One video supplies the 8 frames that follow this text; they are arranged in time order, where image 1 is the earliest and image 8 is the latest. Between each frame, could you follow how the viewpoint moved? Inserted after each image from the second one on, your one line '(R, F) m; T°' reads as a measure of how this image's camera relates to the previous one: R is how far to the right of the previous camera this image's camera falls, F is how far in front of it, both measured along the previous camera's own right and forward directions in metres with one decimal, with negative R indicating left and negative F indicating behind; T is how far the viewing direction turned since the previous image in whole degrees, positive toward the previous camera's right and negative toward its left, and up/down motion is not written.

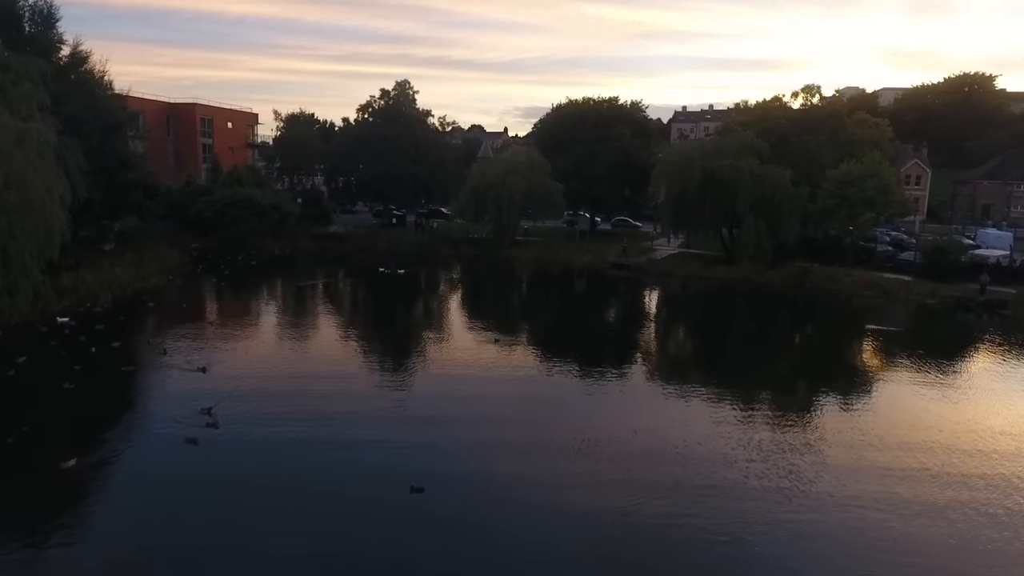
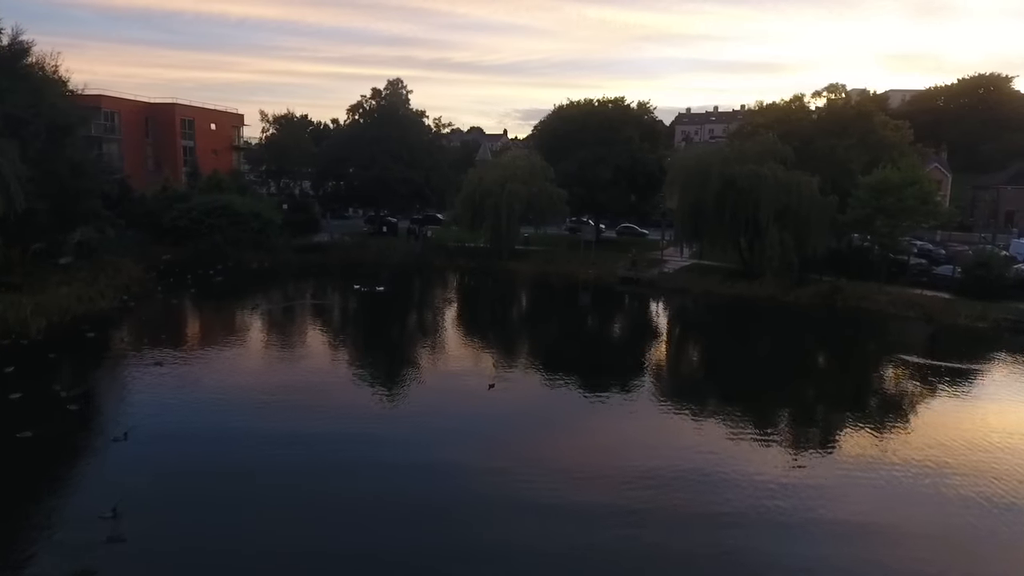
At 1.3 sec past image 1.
(0.0, +3.7) m; 0°
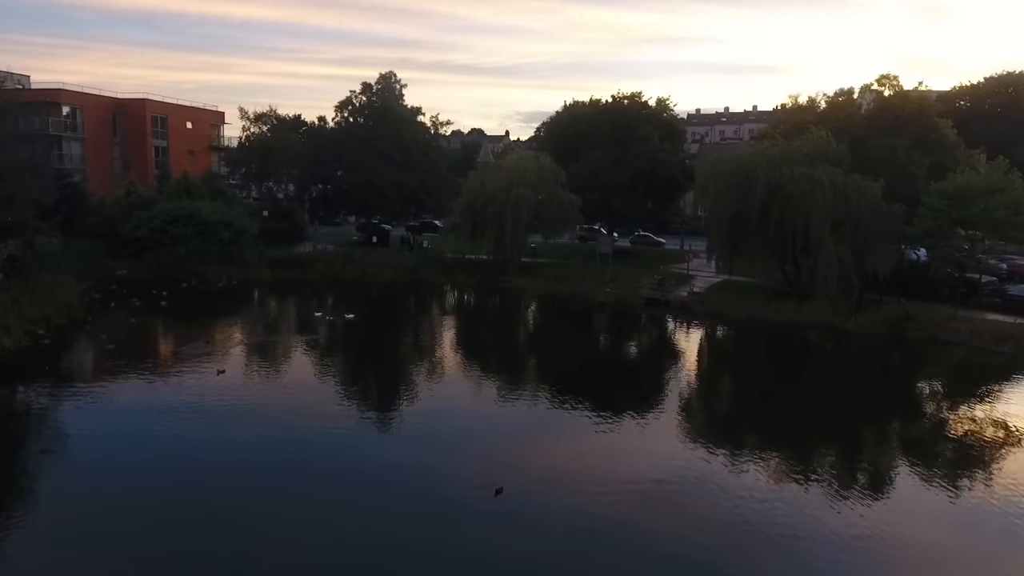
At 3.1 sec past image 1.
(-0.3, +5.6) m; 0°
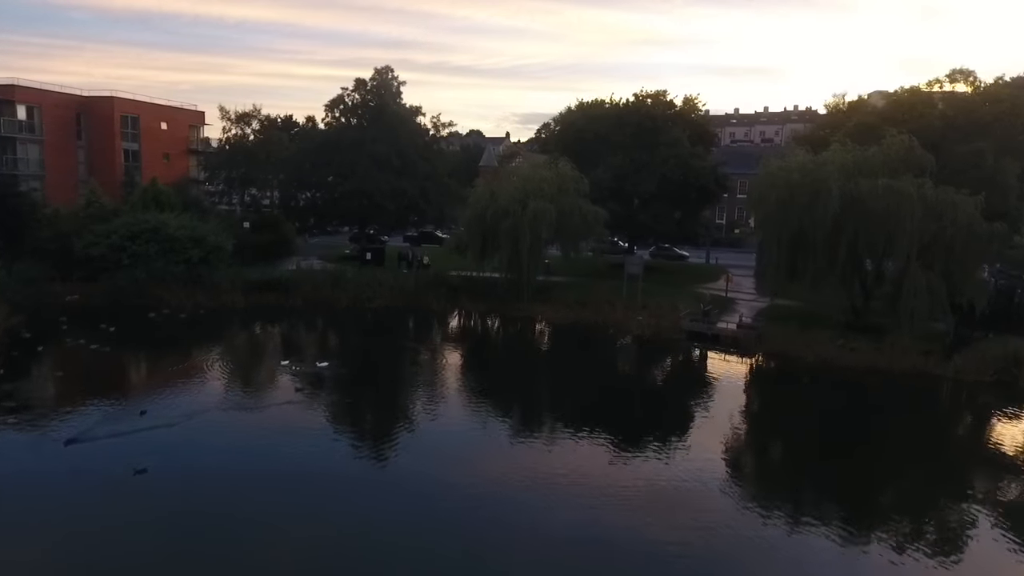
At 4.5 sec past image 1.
(-1.0, +5.4) m; 0°
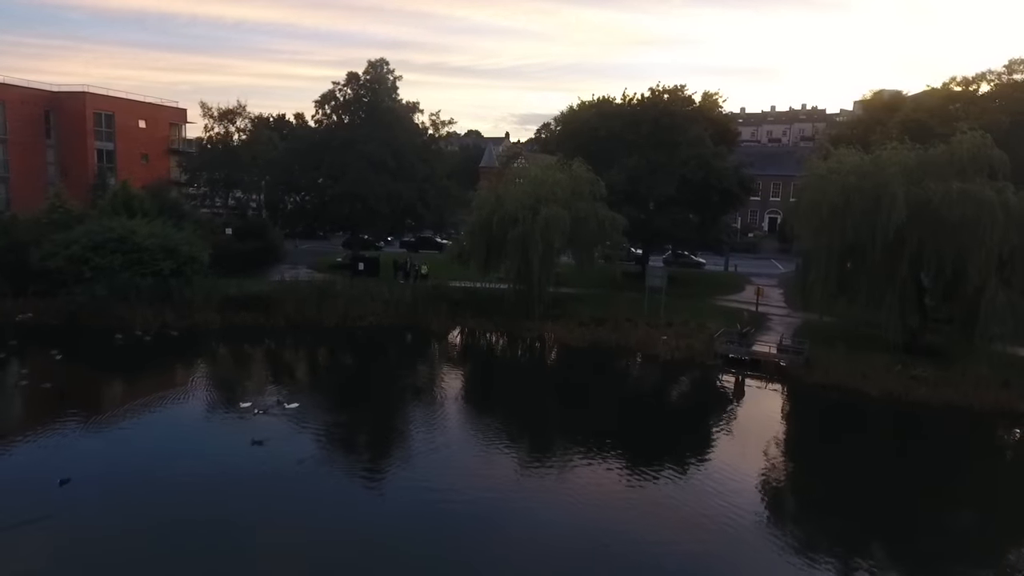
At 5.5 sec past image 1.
(-0.5, +3.6) m; 0°
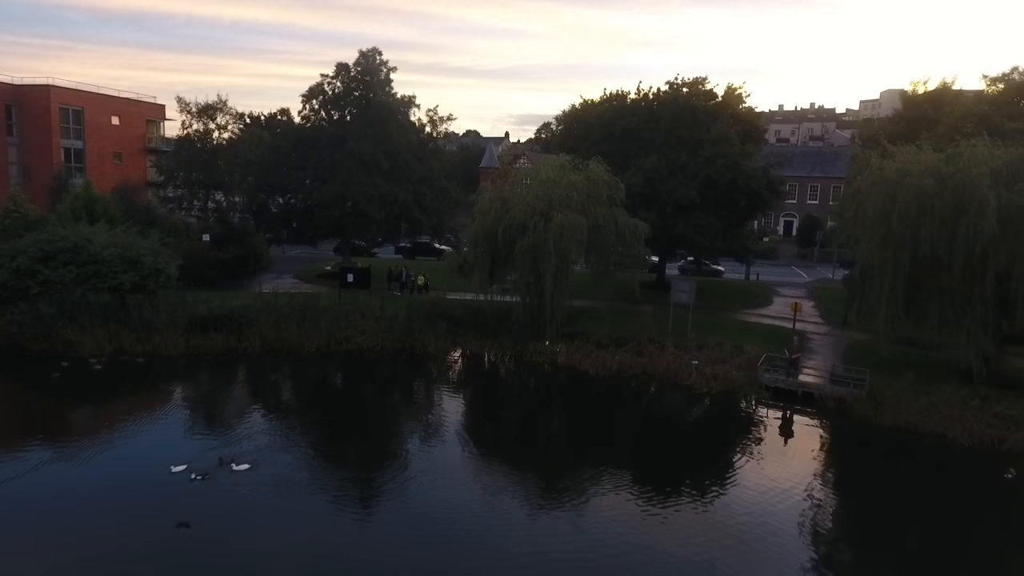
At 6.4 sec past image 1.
(-0.4, +3.7) m; 0°
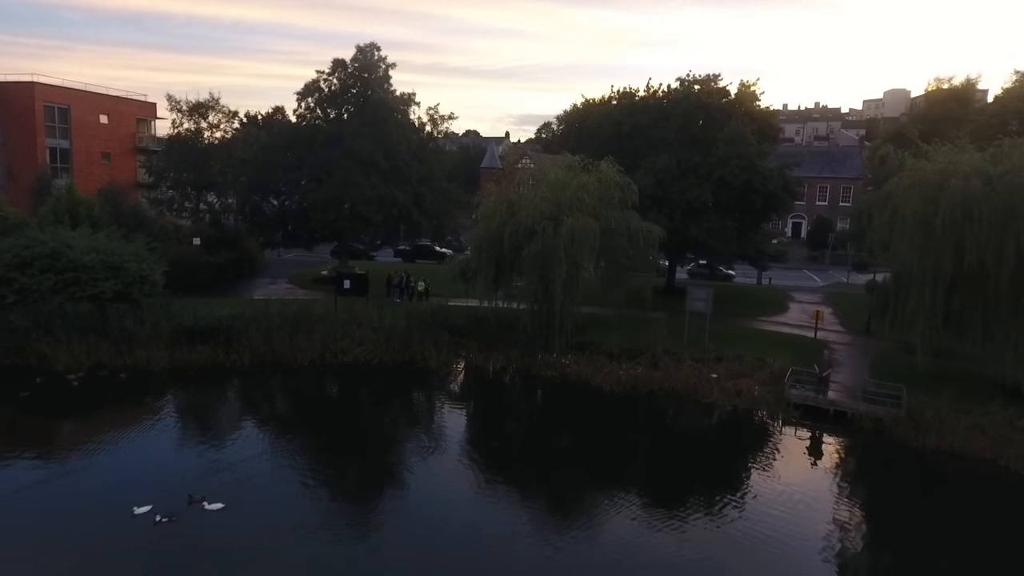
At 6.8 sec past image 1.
(-0.3, +1.6) m; 0°
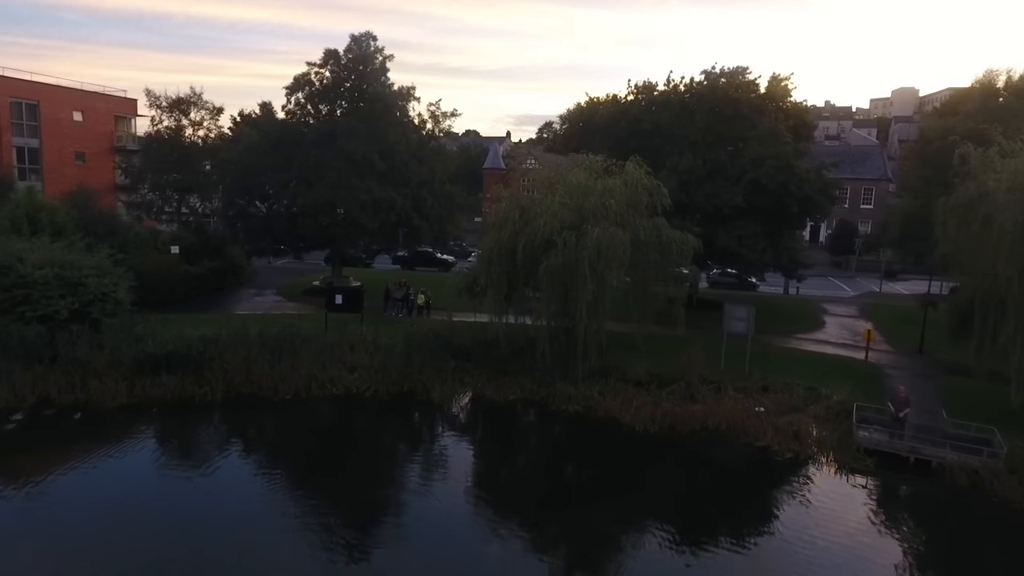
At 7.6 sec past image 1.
(-0.5, +3.2) m; 0°
